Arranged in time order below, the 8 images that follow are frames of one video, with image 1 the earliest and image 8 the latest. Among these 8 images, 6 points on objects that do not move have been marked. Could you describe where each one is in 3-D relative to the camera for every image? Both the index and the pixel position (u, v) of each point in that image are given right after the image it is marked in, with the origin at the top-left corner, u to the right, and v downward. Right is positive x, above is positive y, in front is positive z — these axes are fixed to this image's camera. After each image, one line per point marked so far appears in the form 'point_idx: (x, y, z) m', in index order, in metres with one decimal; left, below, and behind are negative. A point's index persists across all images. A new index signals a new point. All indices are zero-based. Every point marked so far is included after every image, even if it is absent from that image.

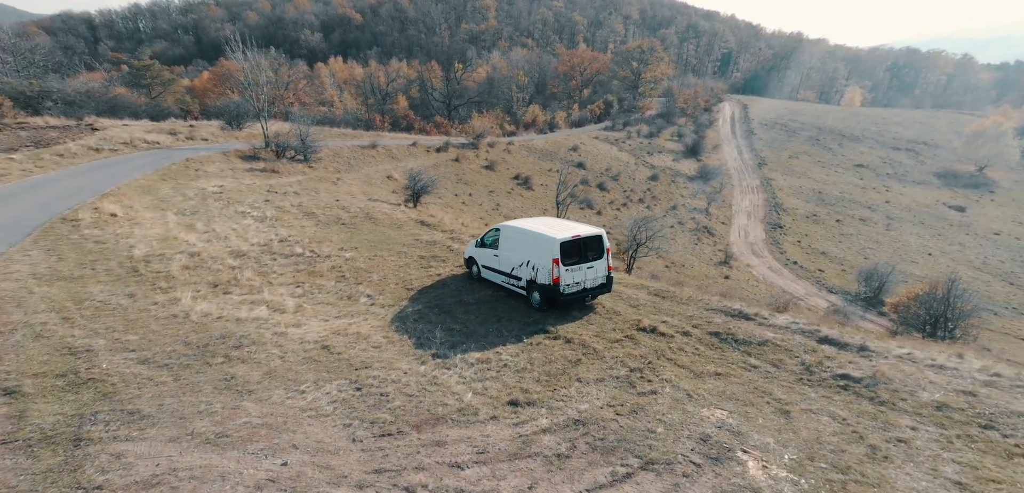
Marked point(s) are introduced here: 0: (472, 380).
0: (-0.8, -2.4, +8.5) m
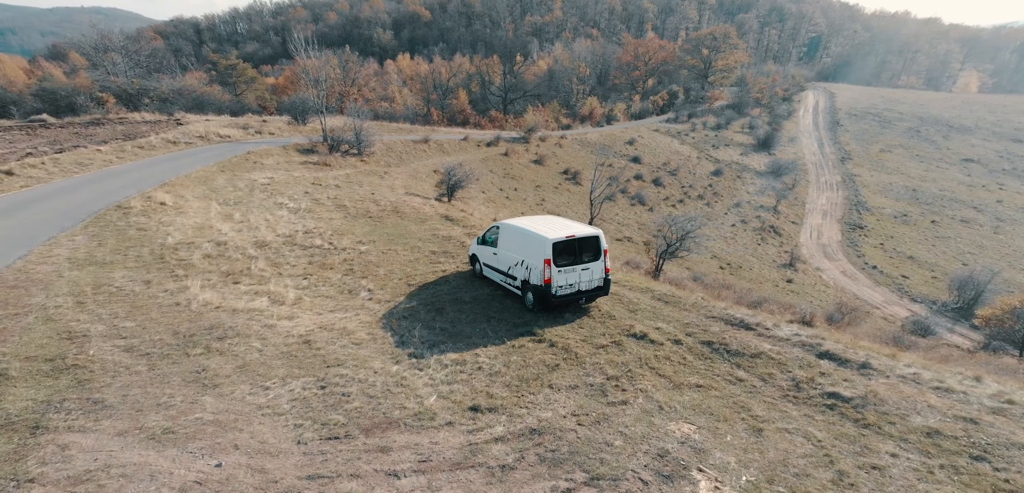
0: (-1.3, -2.3, +8.2) m
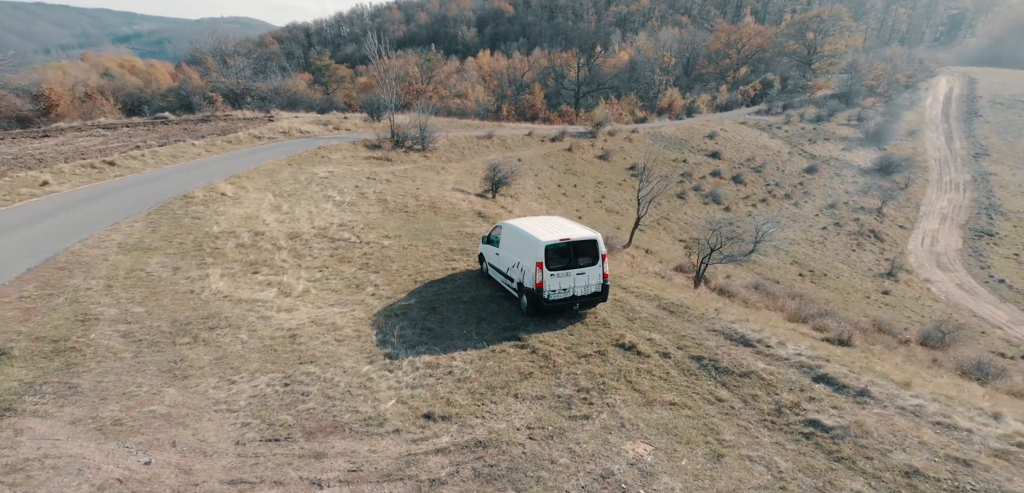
0: (-1.8, -2.3, +8.0) m
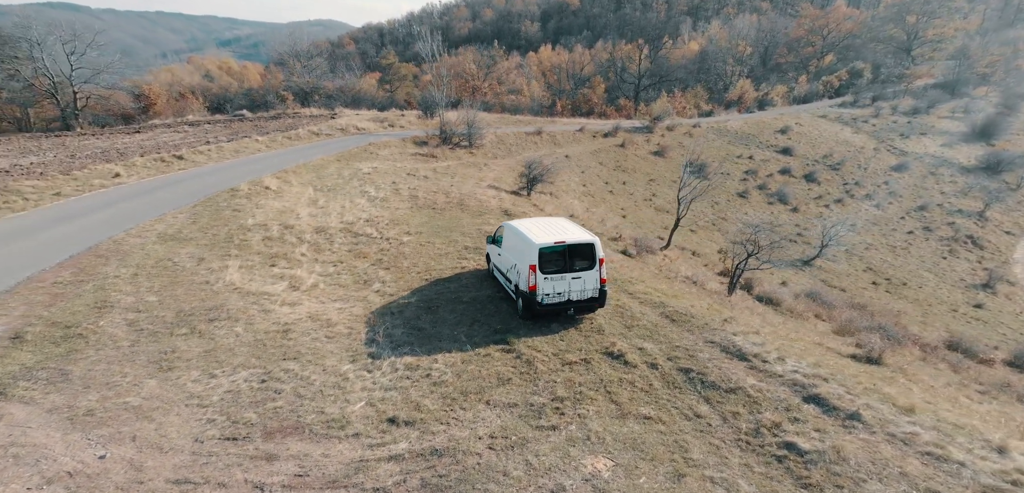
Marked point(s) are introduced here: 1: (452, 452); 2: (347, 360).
0: (-2.2, -2.3, +7.9) m
1: (-0.7, -2.4, +5.7) m
2: (-3.2, -2.2, +9.4) m
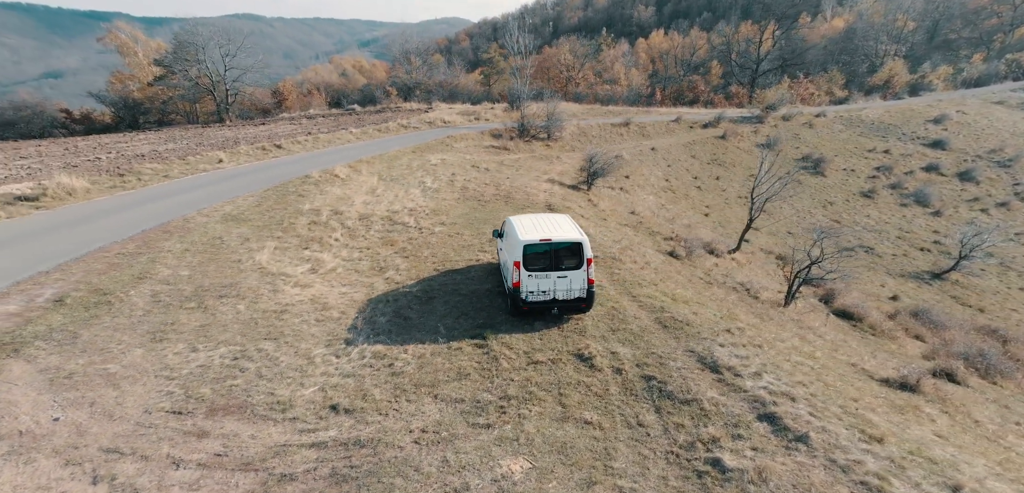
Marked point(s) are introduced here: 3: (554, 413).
0: (-2.9, -2.2, +8.2) m
1: (-1.7, -2.4, +5.9) m
2: (-3.7, -1.9, +9.8) m
3: (+0.6, -2.4, +6.8) m
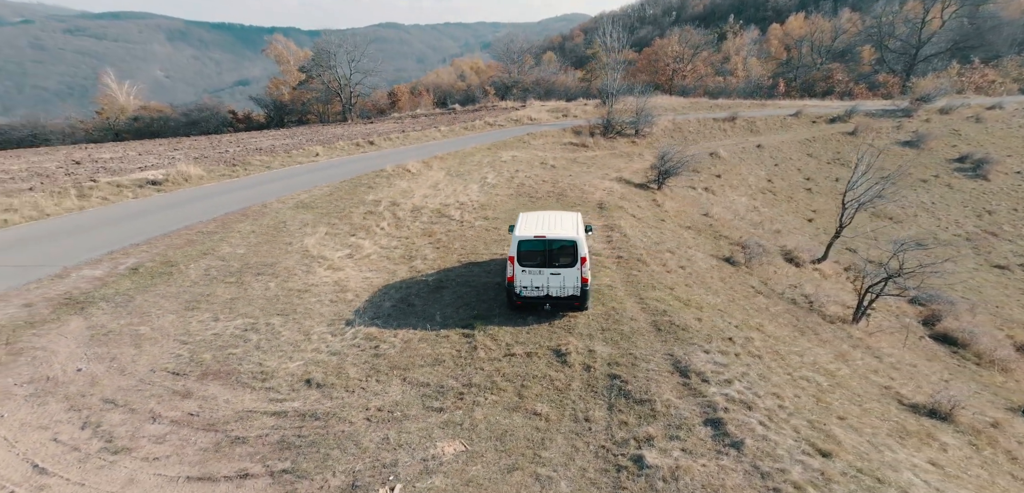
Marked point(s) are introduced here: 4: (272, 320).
0: (-3.3, -1.9, +8.7) m
1: (-2.4, -2.2, +6.2) m
2: (-4.0, -1.6, +10.4) m
3: (0.0, -2.3, +6.9) m
4: (-5.0, -1.6, +10.1) m
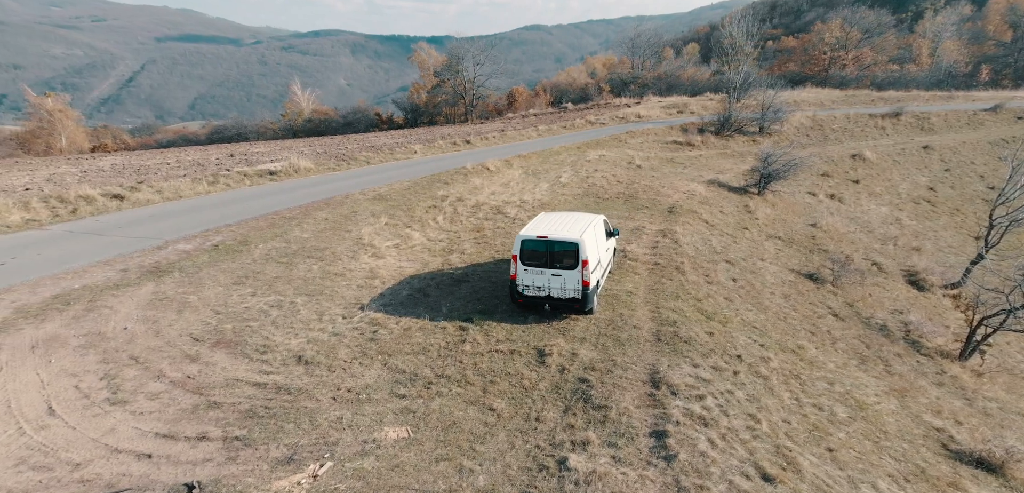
0: (-3.6, -1.7, +9.2) m
1: (-3.0, -2.0, +6.7) m
2: (-3.9, -1.3, +11.0) m
3: (-0.5, -2.2, +7.0) m
4: (-5.0, -1.2, +10.9) m
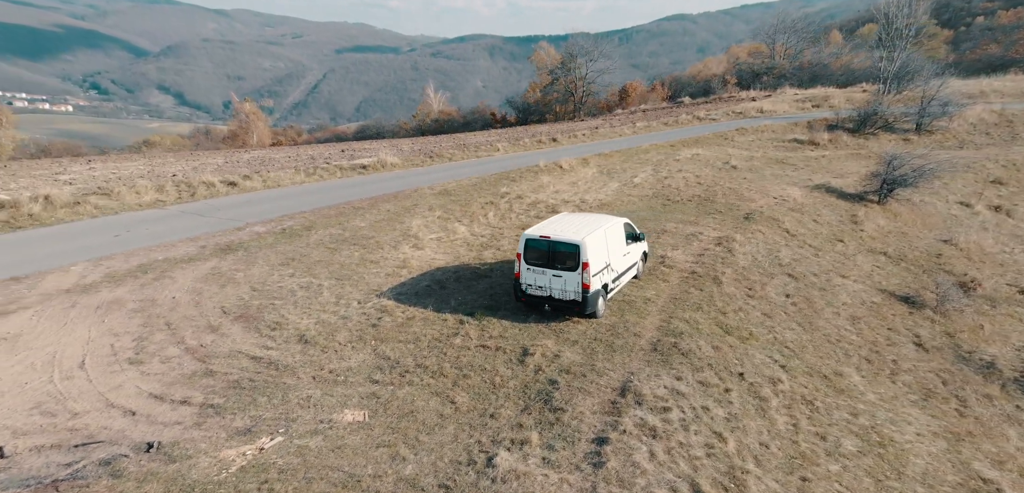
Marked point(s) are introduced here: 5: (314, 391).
0: (-3.7, -1.4, +9.9) m
1: (-3.4, -1.8, +7.3) m
2: (-3.8, -1.1, +11.7) m
3: (-1.0, -2.2, +7.3) m
4: (-4.8, -0.9, +11.7) m
5: (-2.8, -2.0, +6.8) m
